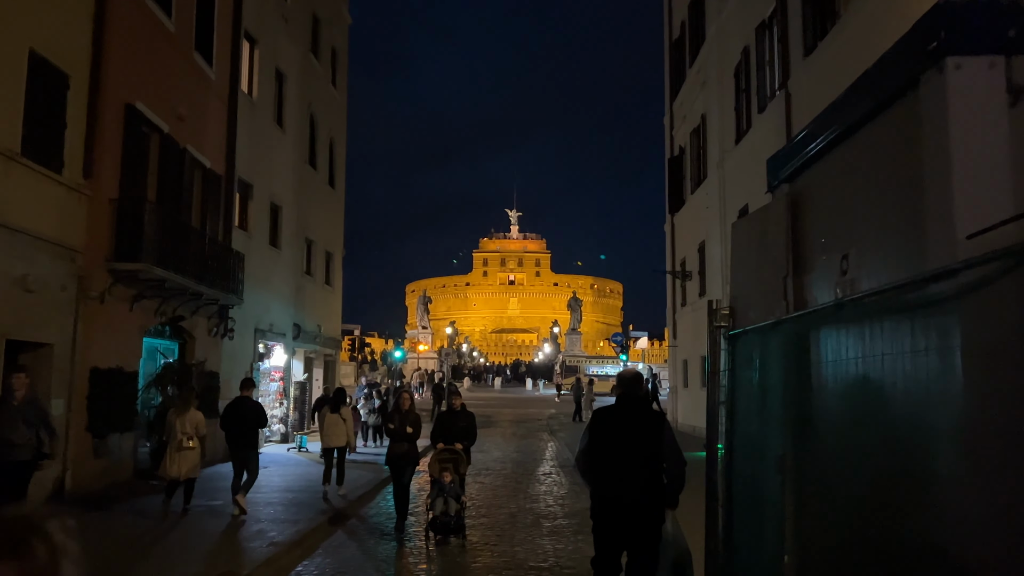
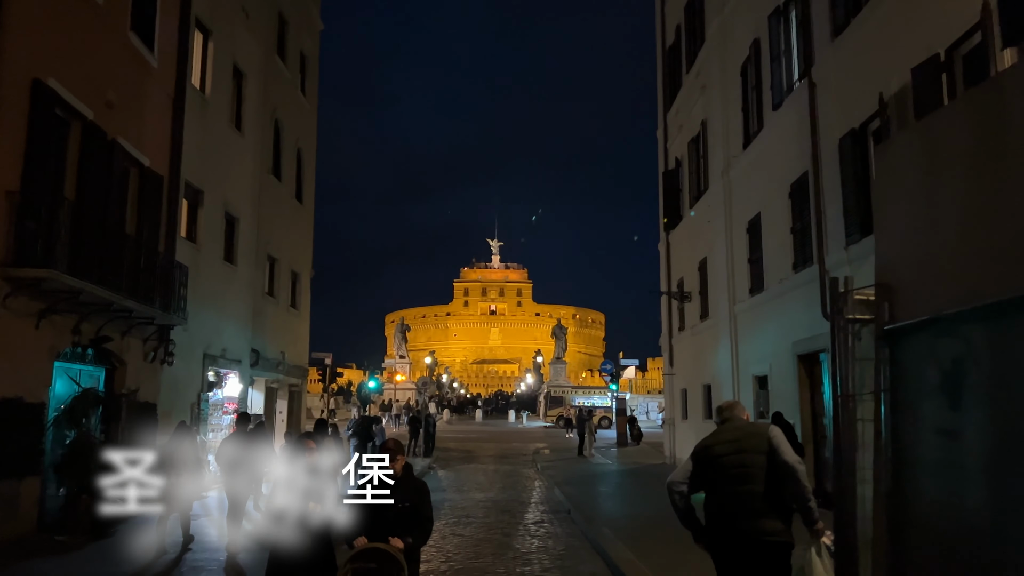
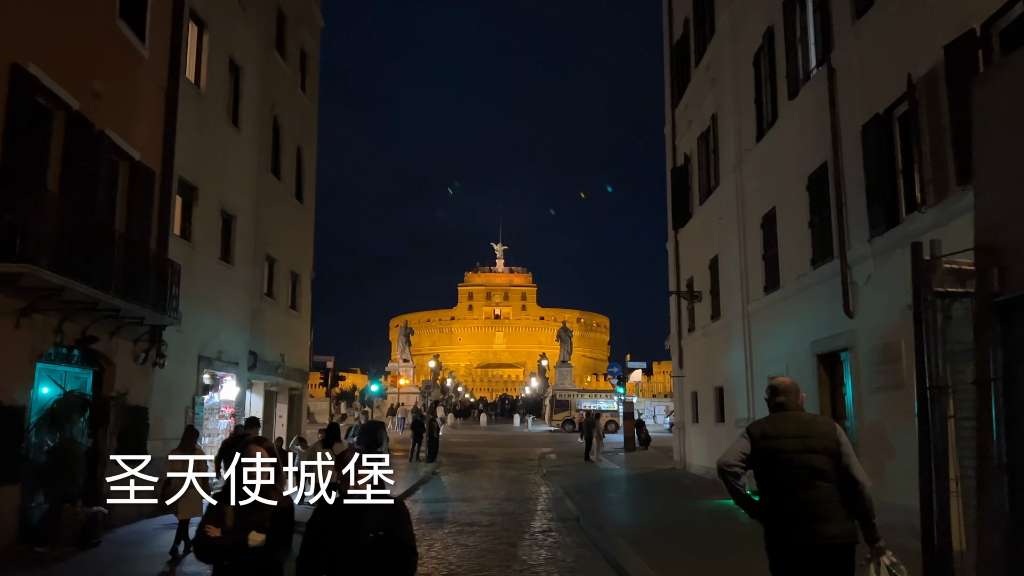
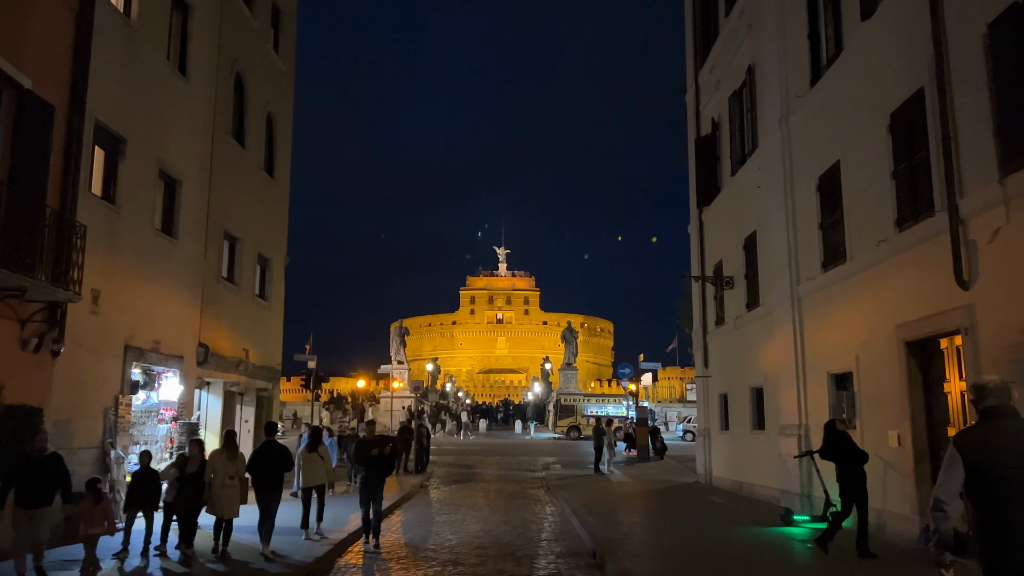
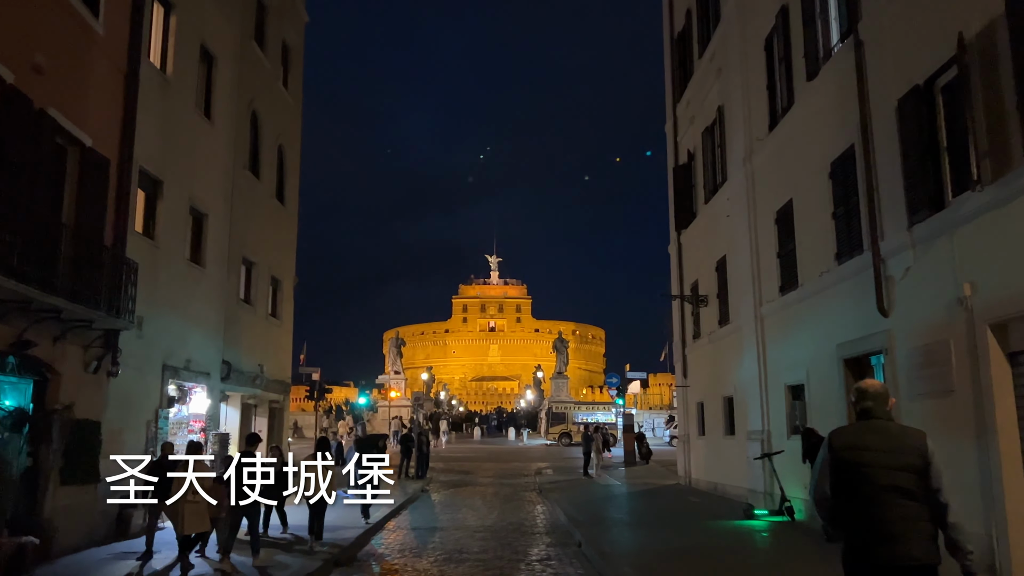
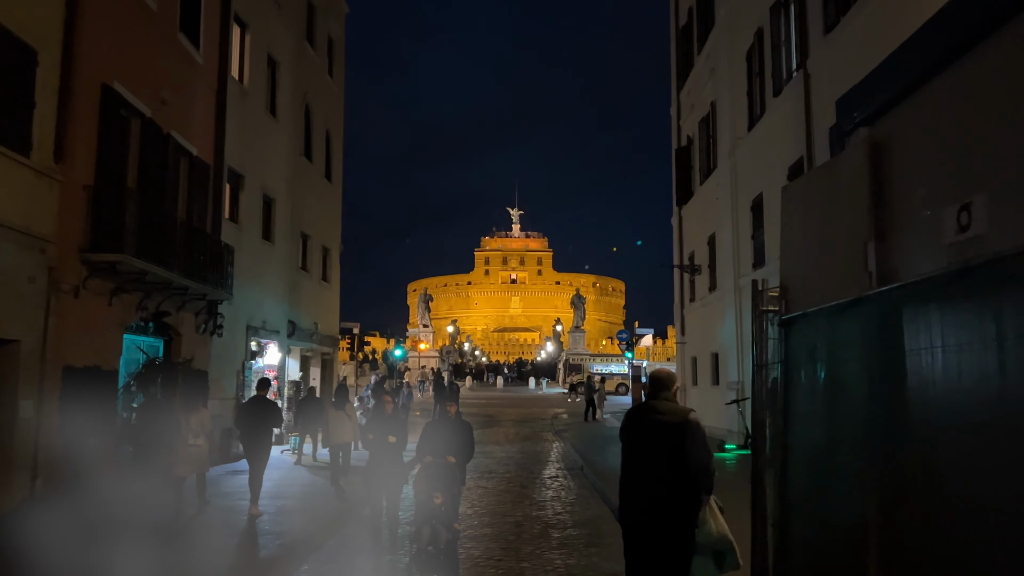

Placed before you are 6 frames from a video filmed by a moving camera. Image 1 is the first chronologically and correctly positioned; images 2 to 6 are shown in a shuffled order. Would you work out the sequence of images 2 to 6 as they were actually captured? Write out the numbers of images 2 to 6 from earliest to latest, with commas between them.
6, 2, 3, 5, 4
